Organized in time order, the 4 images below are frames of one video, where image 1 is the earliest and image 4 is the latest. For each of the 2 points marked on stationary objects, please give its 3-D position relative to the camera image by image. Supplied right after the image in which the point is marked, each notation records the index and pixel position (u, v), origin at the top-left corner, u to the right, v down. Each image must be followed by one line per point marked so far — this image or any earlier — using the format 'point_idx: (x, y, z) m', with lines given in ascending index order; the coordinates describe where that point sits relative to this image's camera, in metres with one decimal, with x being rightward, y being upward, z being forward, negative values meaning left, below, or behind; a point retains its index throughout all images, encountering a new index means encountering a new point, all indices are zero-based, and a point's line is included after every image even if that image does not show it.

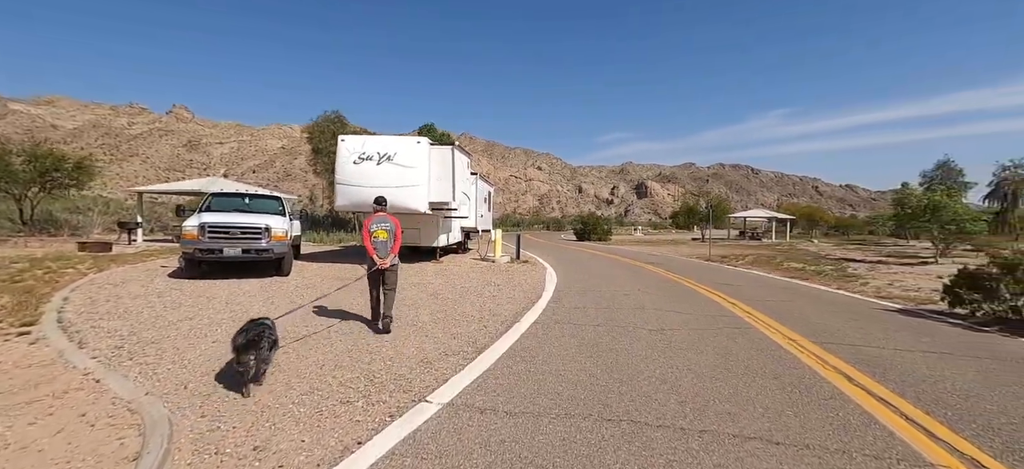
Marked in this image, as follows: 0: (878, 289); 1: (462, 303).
0: (+10.5, -1.6, +12.3) m
1: (-1.1, -1.4, +9.1) m
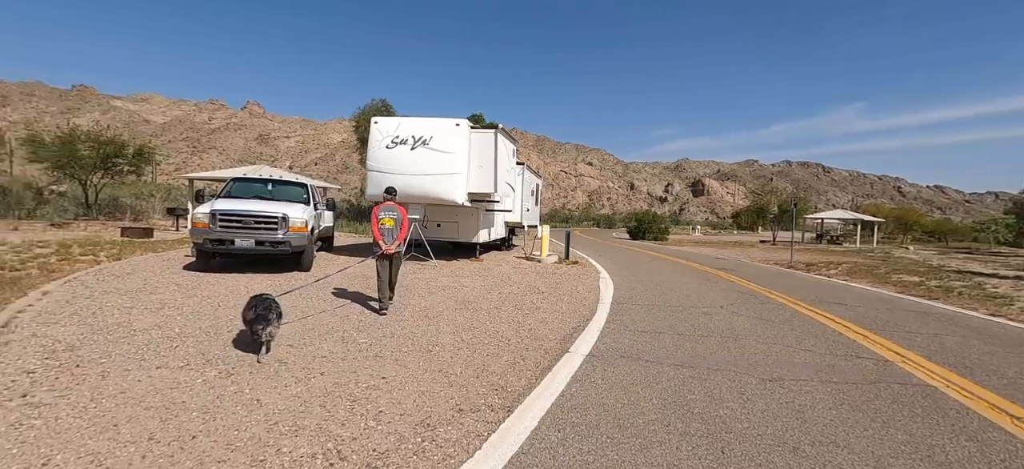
0: (+11.6, -1.8, +9.2) m
1: (-0.3, -1.4, +7.3) m
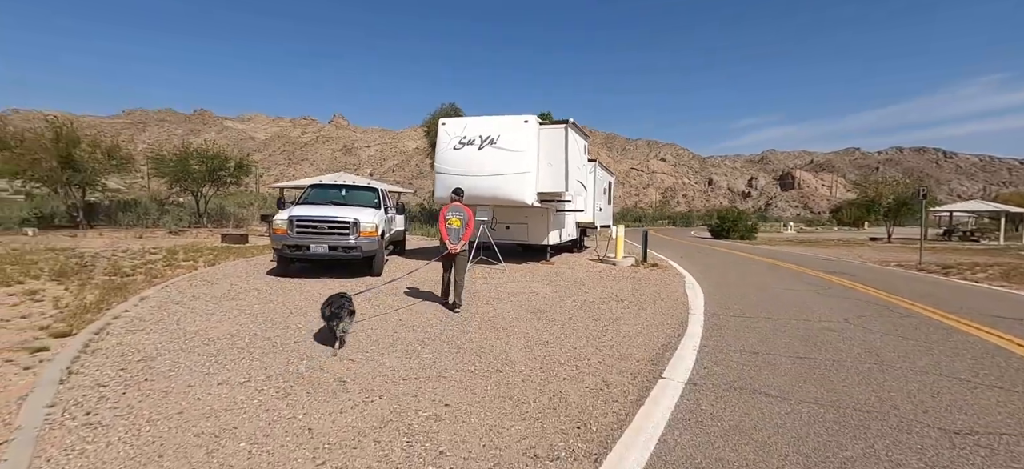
0: (+12.9, -1.7, +6.5) m
1: (+0.9, -1.4, +6.5) m
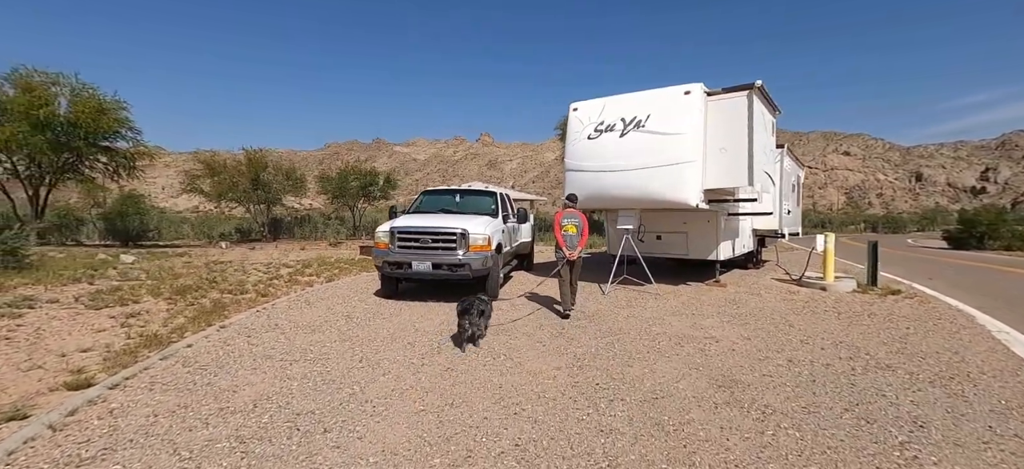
0: (+13.7, -1.7, -0.7) m
1: (+2.4, -1.6, +3.2) m
